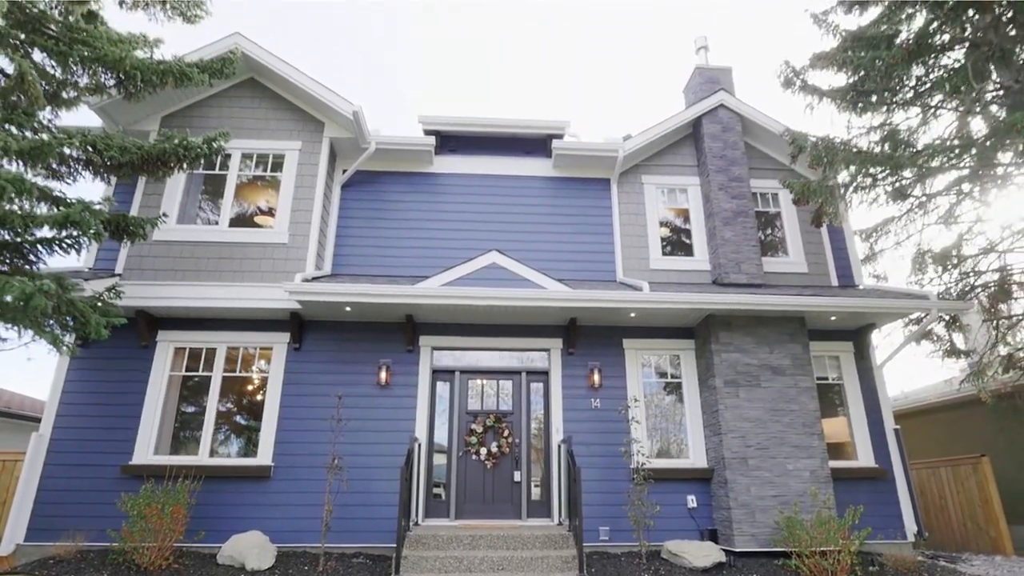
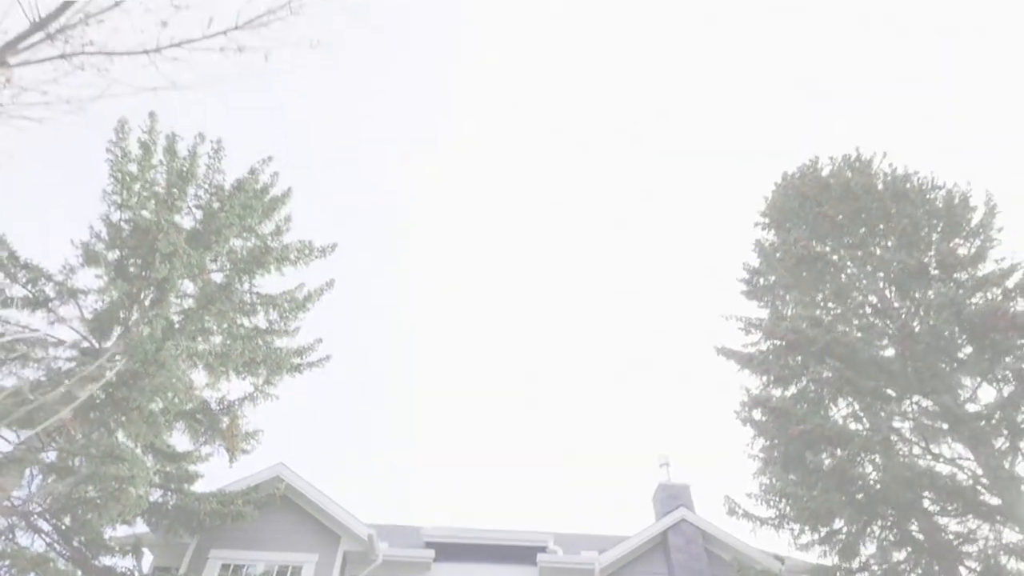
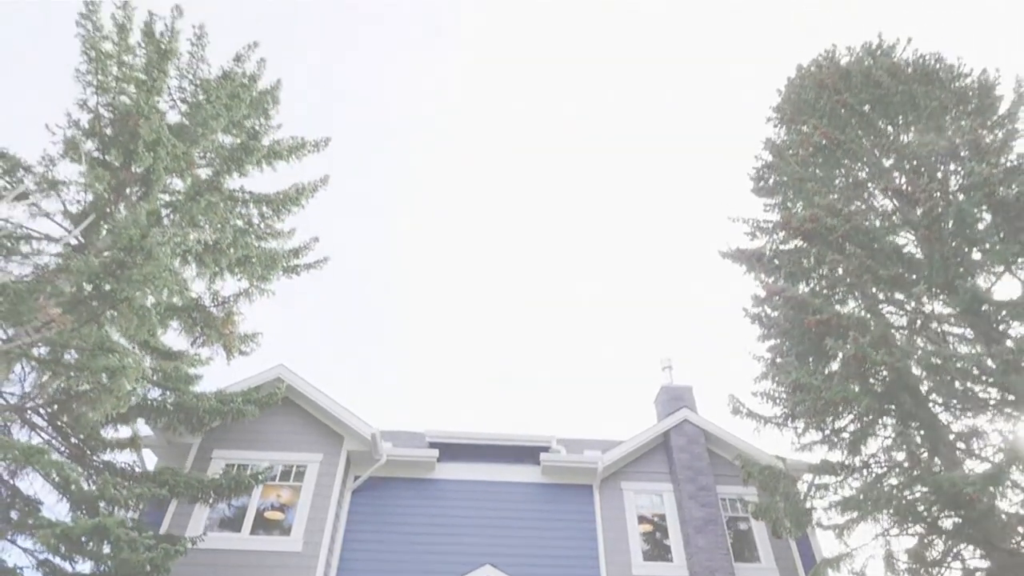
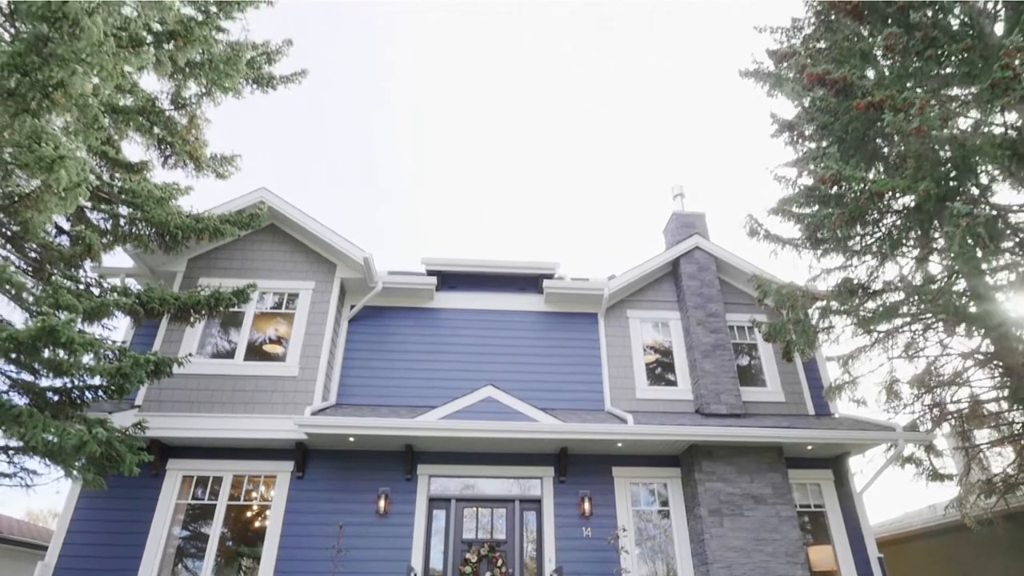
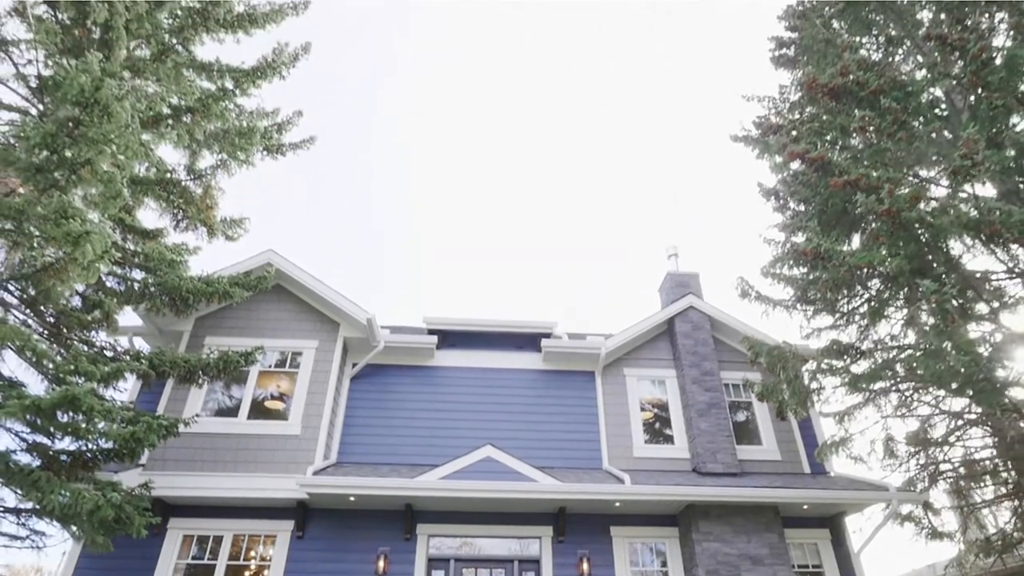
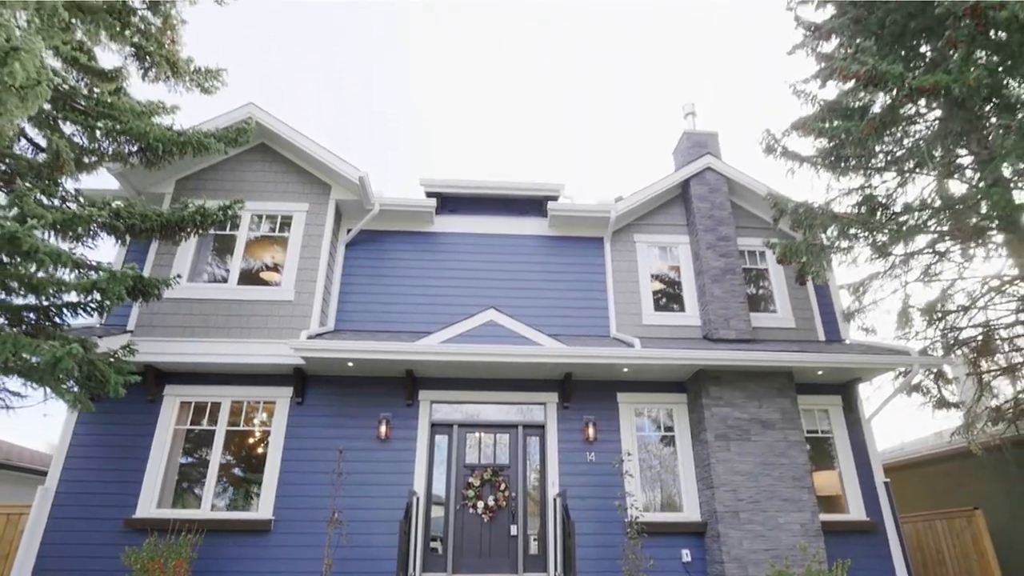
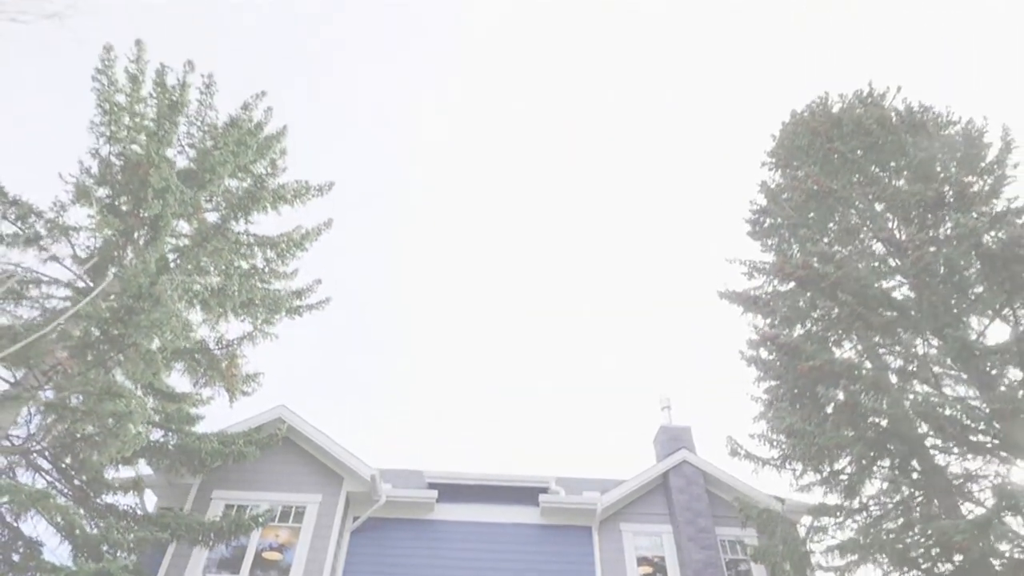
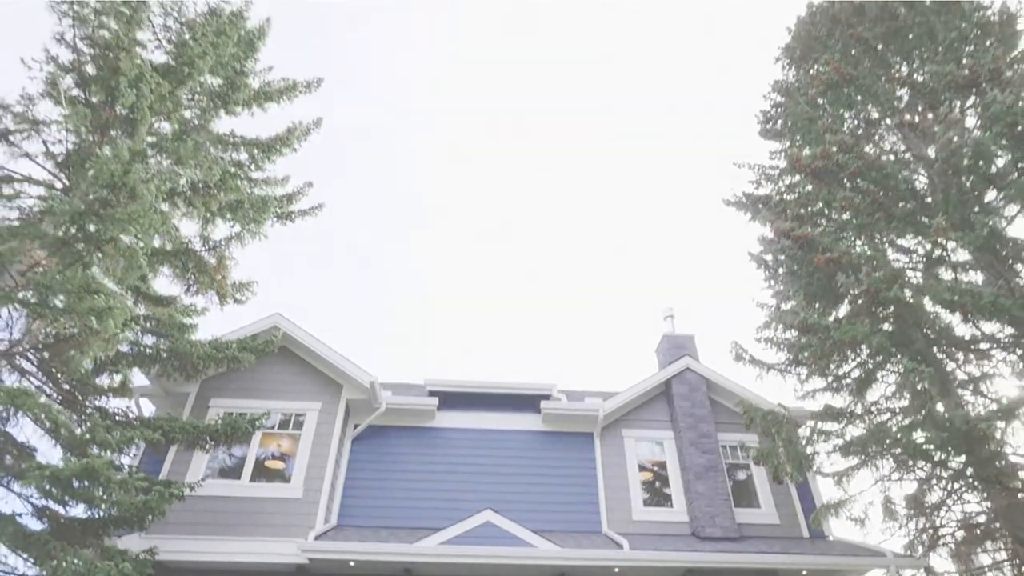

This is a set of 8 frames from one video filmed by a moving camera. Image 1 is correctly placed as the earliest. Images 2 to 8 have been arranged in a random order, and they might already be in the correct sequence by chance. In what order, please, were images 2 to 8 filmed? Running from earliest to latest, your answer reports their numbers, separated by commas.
6, 4, 5, 8, 3, 7, 2
